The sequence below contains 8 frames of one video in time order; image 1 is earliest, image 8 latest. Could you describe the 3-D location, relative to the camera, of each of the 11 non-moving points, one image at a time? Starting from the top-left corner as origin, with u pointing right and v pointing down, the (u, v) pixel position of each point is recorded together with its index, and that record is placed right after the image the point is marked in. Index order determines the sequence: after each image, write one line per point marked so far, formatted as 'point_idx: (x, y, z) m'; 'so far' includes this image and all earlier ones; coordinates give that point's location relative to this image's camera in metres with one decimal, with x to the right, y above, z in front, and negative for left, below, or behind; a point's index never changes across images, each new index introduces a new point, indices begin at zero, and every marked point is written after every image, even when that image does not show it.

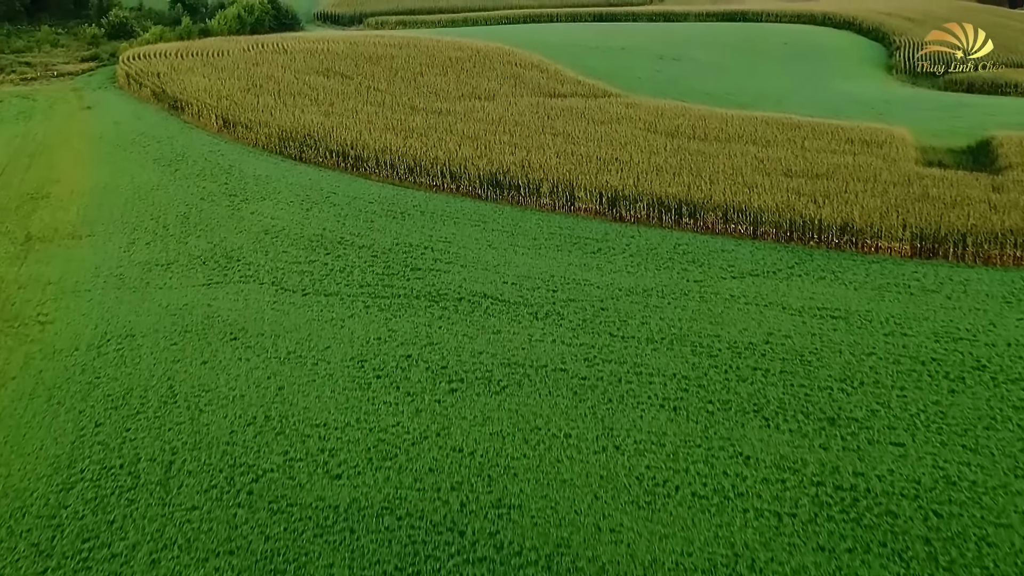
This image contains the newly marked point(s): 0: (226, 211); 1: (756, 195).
0: (-5.8, +1.5, +14.9) m
1: (+4.8, +1.8, +14.4) m
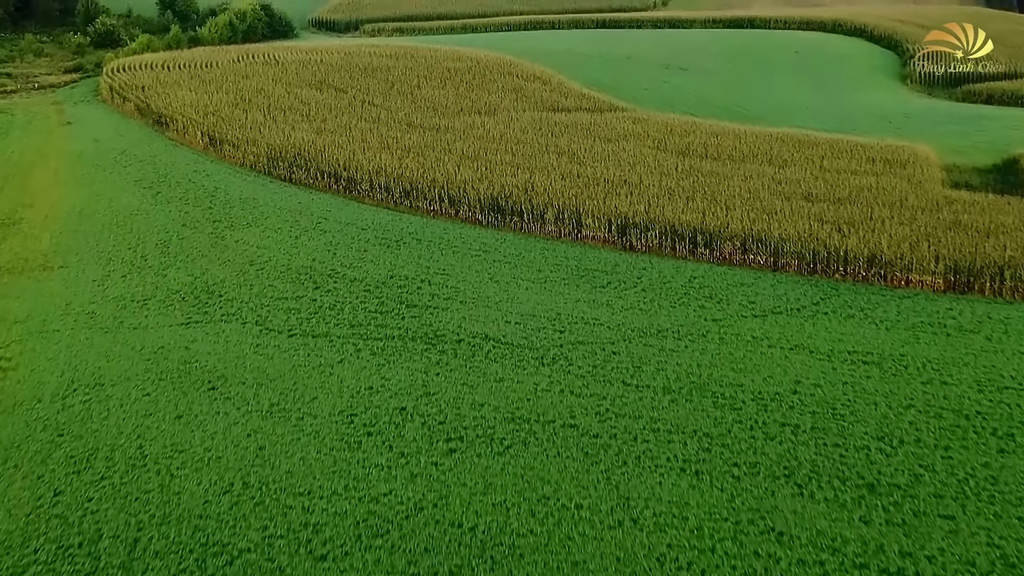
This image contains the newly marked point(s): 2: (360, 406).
0: (-5.7, +0.9, +13.9) m
1: (+4.8, +1.2, +13.5) m
2: (-2.0, -1.6, +9.9) m
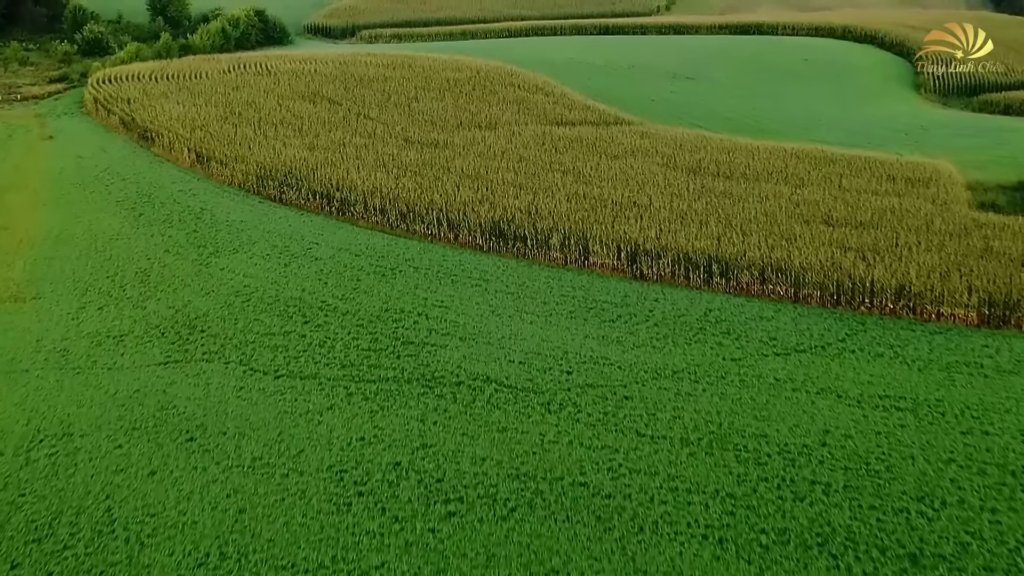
0: (-5.7, +0.4, +13.1) m
1: (+4.9, +0.6, +12.7) m
2: (-2.0, -2.1, +9.1) m
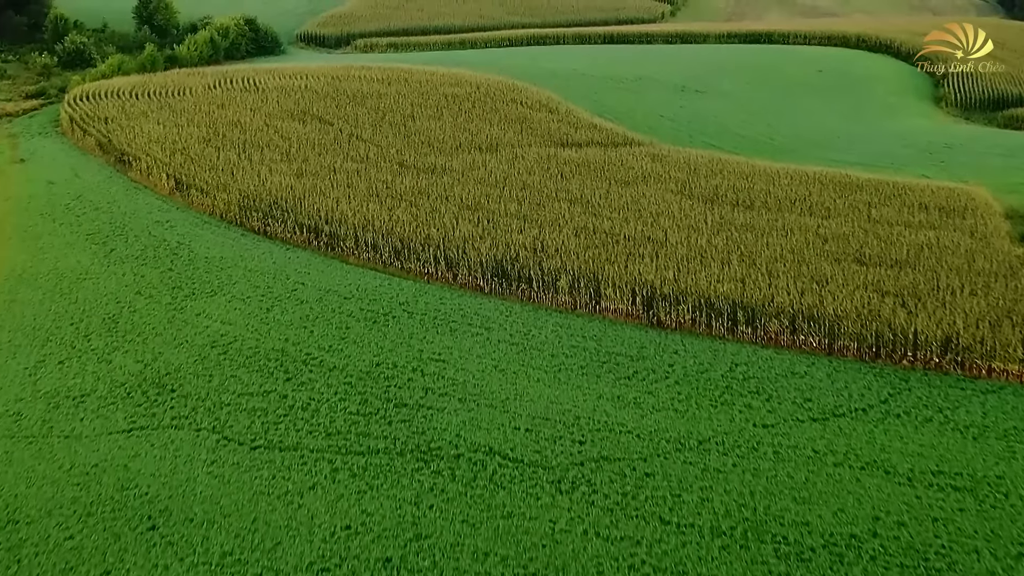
0: (-5.6, -0.4, +11.9) m
1: (+4.9, -0.1, +11.5) m
2: (-1.9, -2.9, +7.9) m
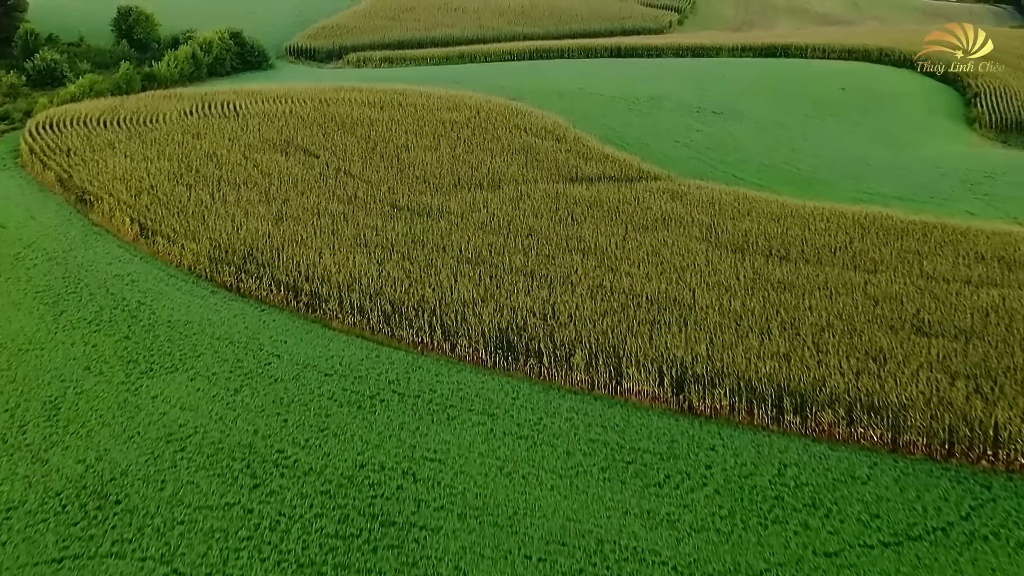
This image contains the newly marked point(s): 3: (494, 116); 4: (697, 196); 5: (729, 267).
0: (-5.5, -1.5, +10.3) m
1: (+5.0, -1.2, +9.9) m
2: (-1.8, -4.0, +6.3) m
3: (-0.4, +4.4, +18.9) m
4: (+3.8, +1.9, +15.3) m
5: (+3.7, +0.4, +12.5) m
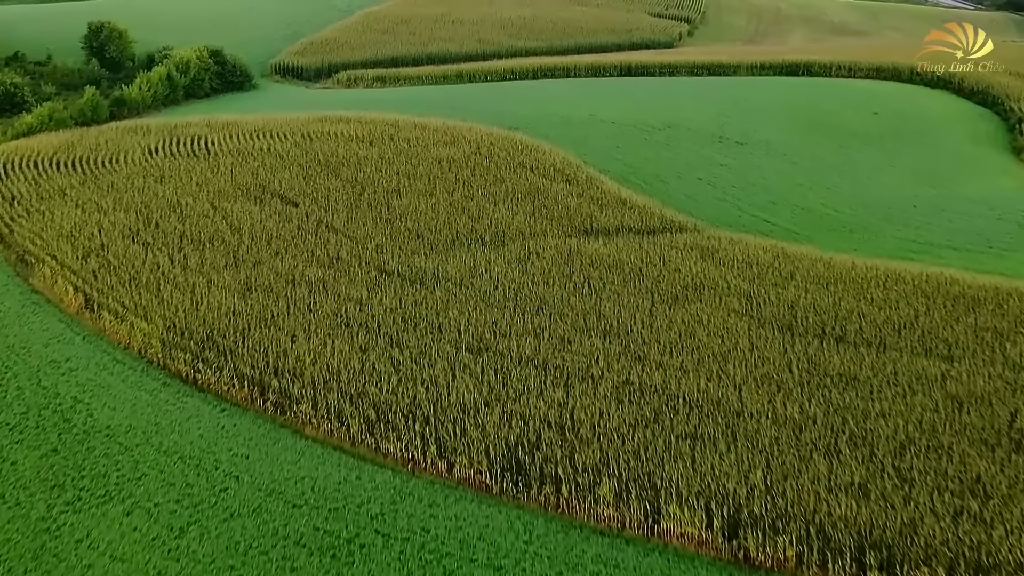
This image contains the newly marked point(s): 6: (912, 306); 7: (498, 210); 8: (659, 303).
0: (-5.4, -2.8, +8.3) m
1: (+5.1, -2.5, +7.9) m
2: (-1.7, -5.3, +4.3) m
3: (-0.3, +3.1, +16.9) m
4: (+4.0, +0.6, +13.3) m
5: (+3.8, -0.9, +10.6) m
6: (+6.4, -0.3, +11.8) m
7: (-0.2, +1.5, +14.5) m
8: (+2.3, -0.3, +11.7) m
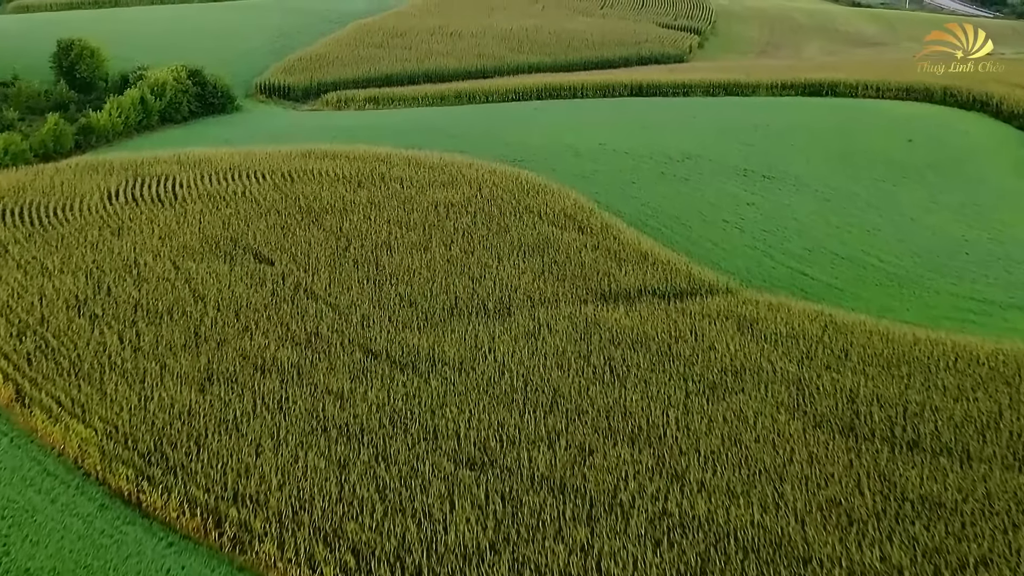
0: (-5.2, -4.0, +6.4) m
1: (+5.3, -3.7, +6.1) m
2: (-1.5, -6.5, +2.5) m
3: (-0.2, +1.9, +15.1) m
4: (+4.1, -0.6, +11.5) m
5: (+3.9, -2.1, +8.8) m
6: (+6.5, -1.5, +10.0) m
7: (-0.1, +0.3, +12.7) m
8: (+2.4, -1.5, +9.9) m
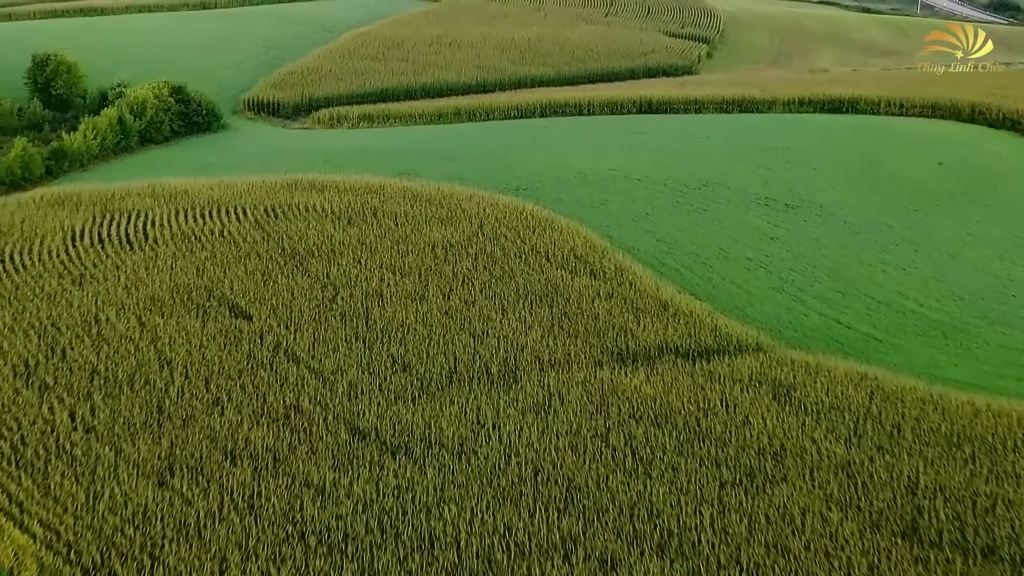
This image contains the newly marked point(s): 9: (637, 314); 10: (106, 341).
0: (-5.1, -4.9, +5.1) m
1: (+5.4, -4.5, +4.8) m
2: (-1.4, -7.3, +1.2) m
3: (-0.2, +1.1, +13.8) m
4: (+4.2, -1.5, +10.2) m
5: (+4.0, -3.0, +7.4) m
6: (+6.6, -2.4, +8.7) m
7: (0.0, -0.5, +11.4) m
8: (+2.5, -2.3, +8.6) m
9: (+2.0, -0.5, +11.8) m
10: (-5.8, -0.8, +10.6) m
